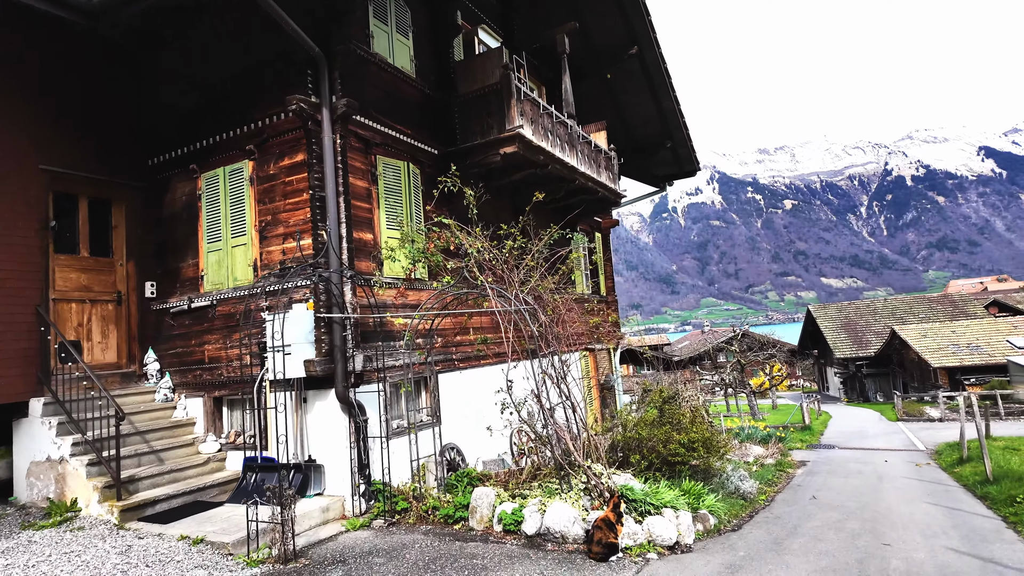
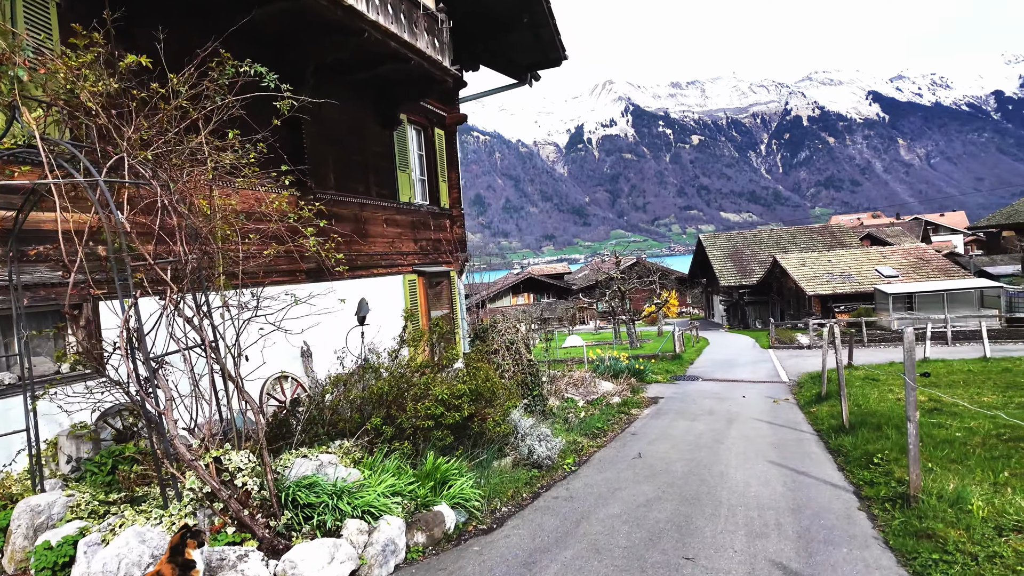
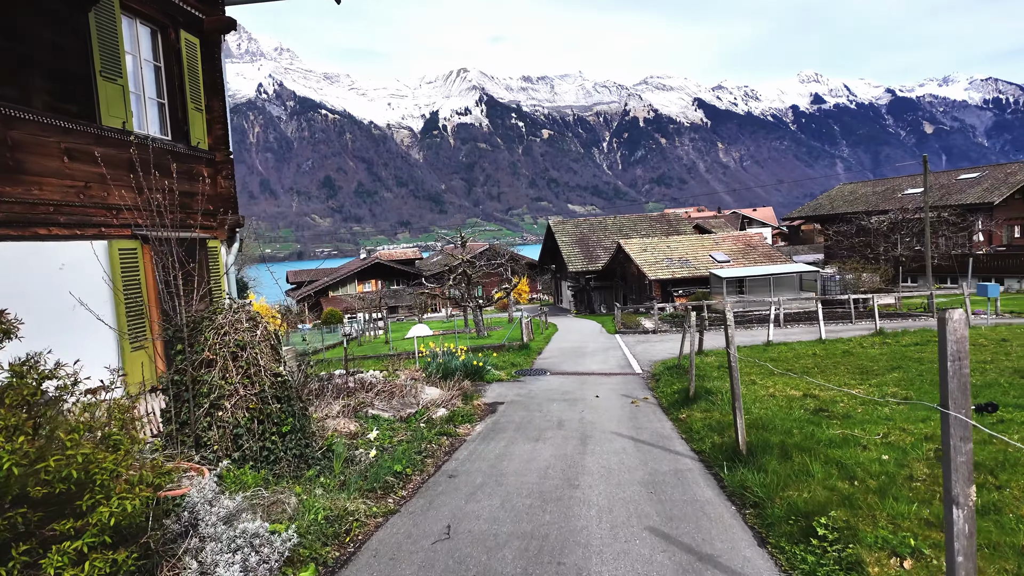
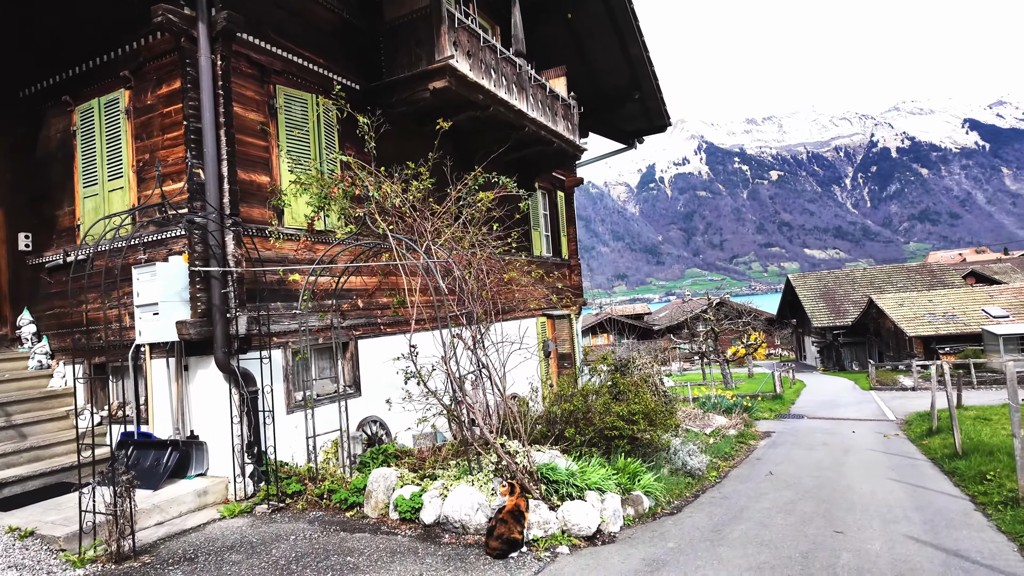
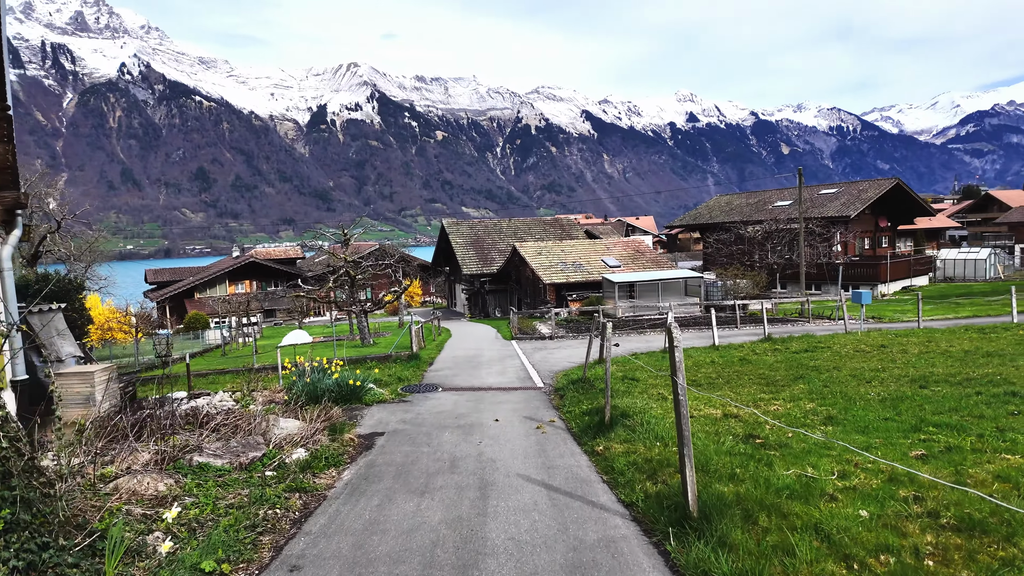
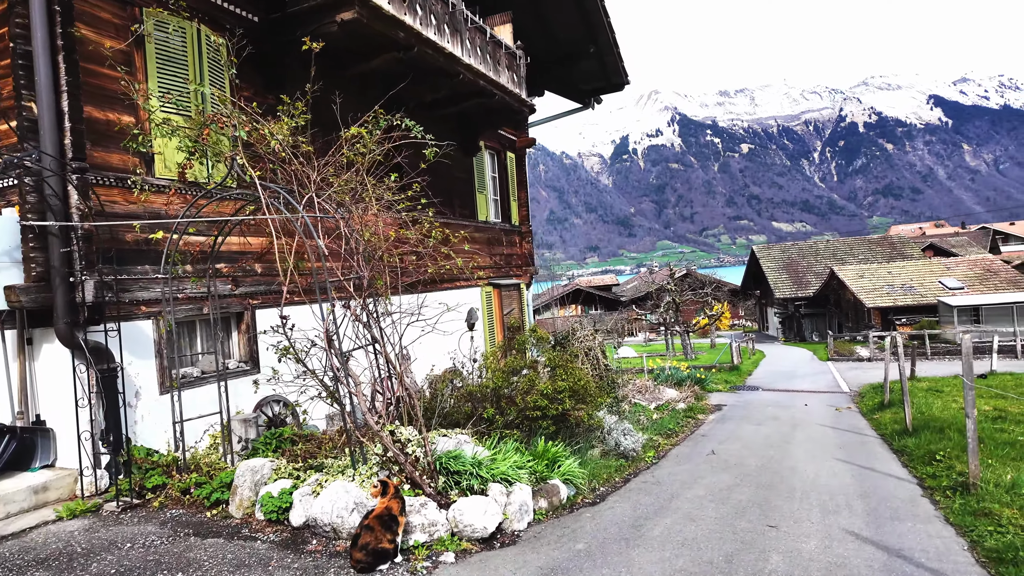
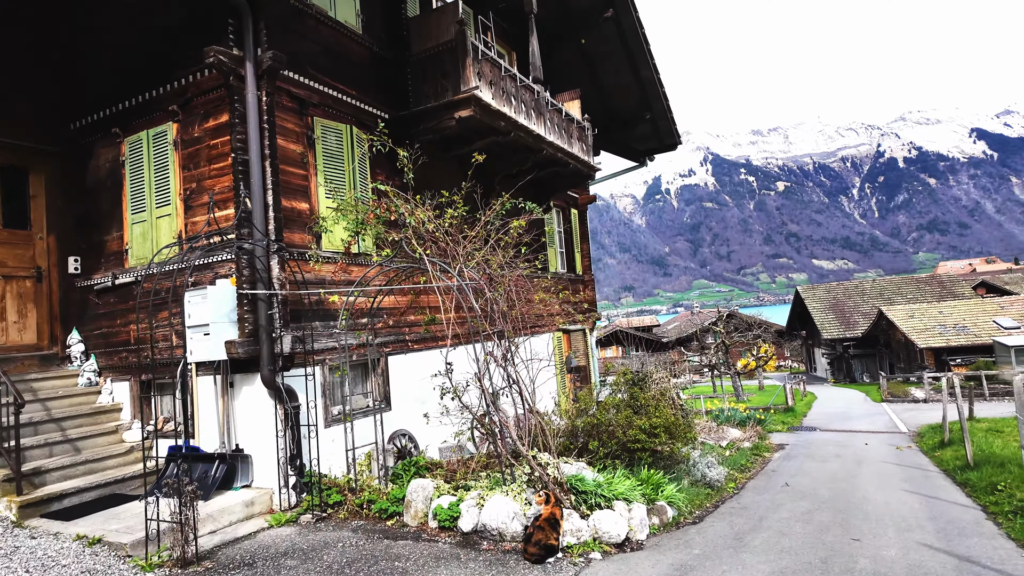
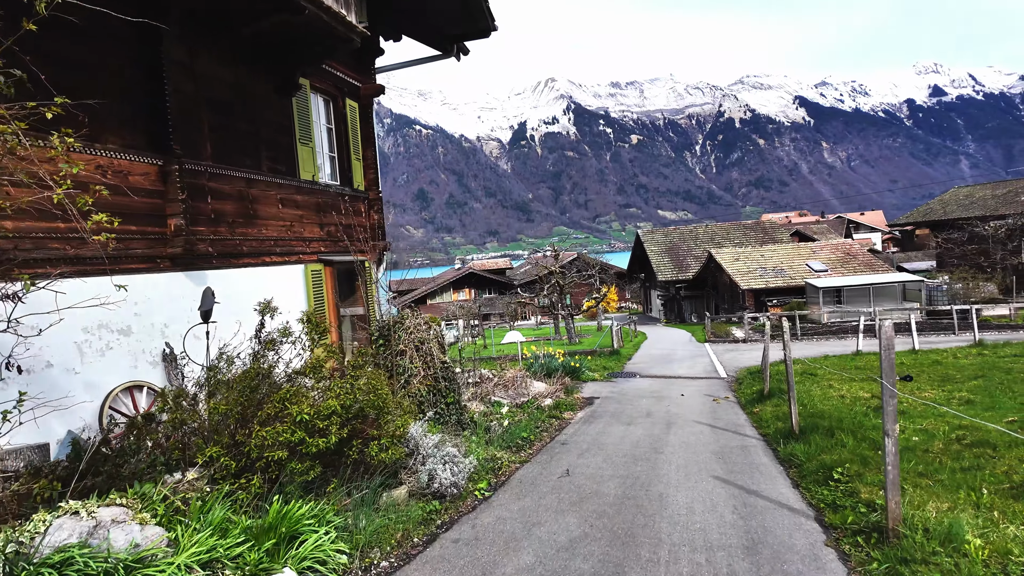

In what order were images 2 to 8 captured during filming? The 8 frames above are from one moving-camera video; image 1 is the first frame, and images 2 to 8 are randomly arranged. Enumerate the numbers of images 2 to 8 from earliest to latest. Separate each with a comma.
7, 4, 6, 2, 8, 3, 5
